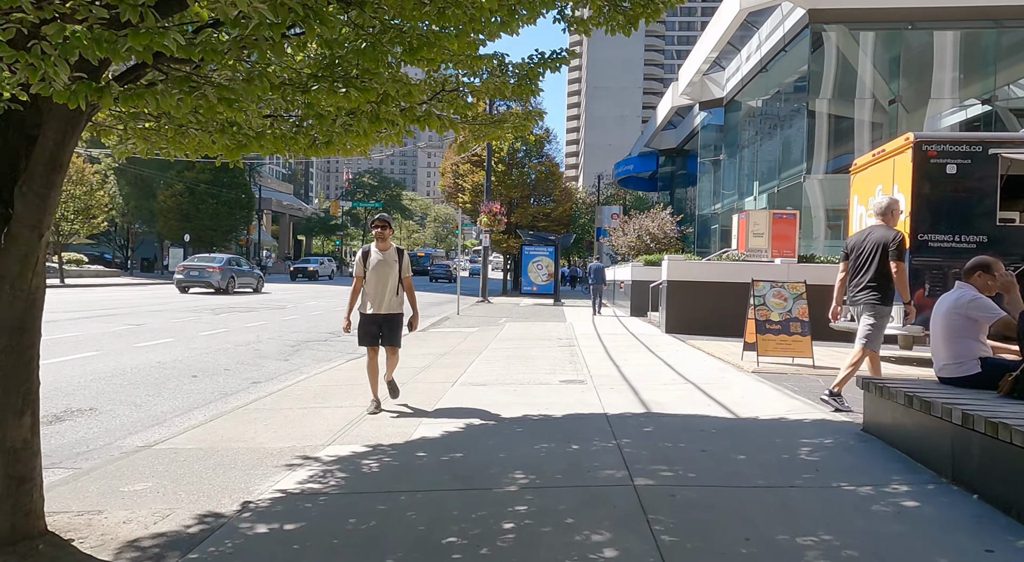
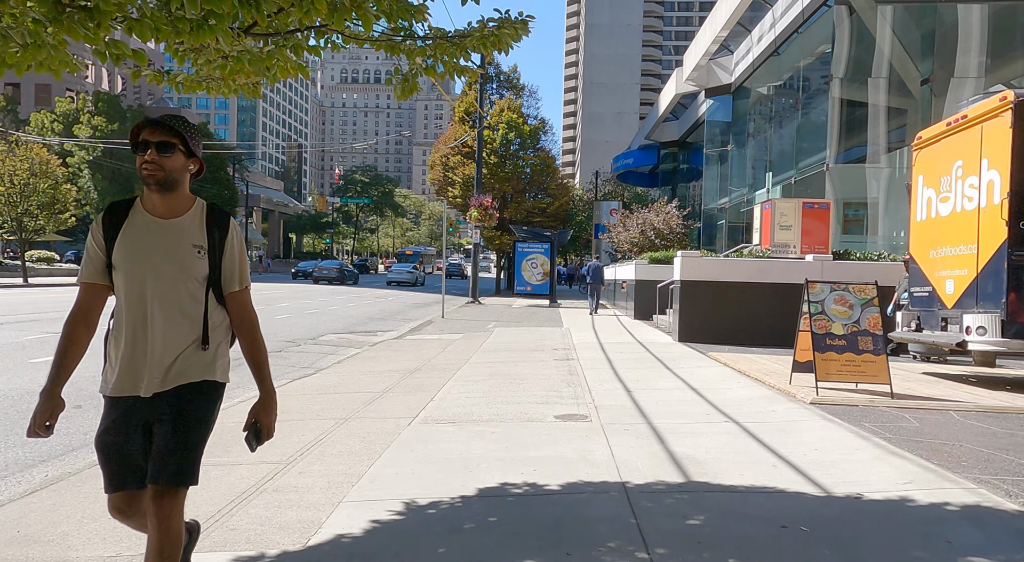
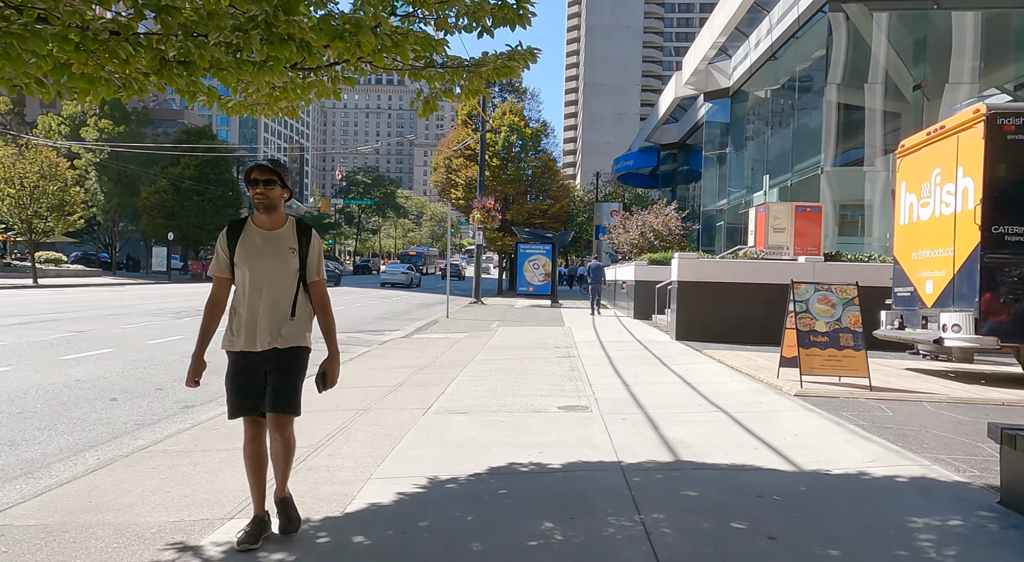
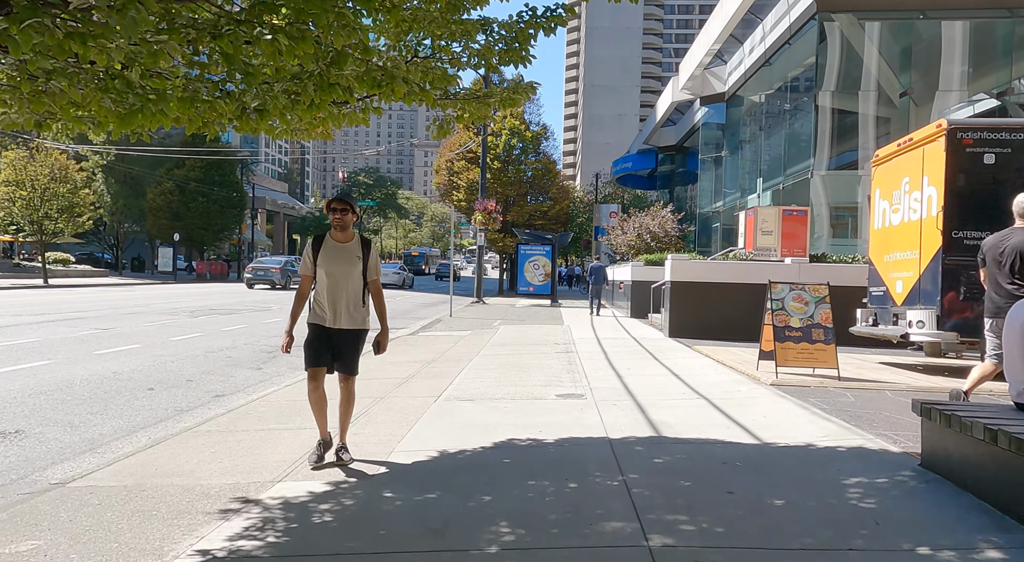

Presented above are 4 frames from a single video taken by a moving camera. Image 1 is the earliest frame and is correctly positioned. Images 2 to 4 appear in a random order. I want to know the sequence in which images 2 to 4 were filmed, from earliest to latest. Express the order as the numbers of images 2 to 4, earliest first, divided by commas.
4, 3, 2
